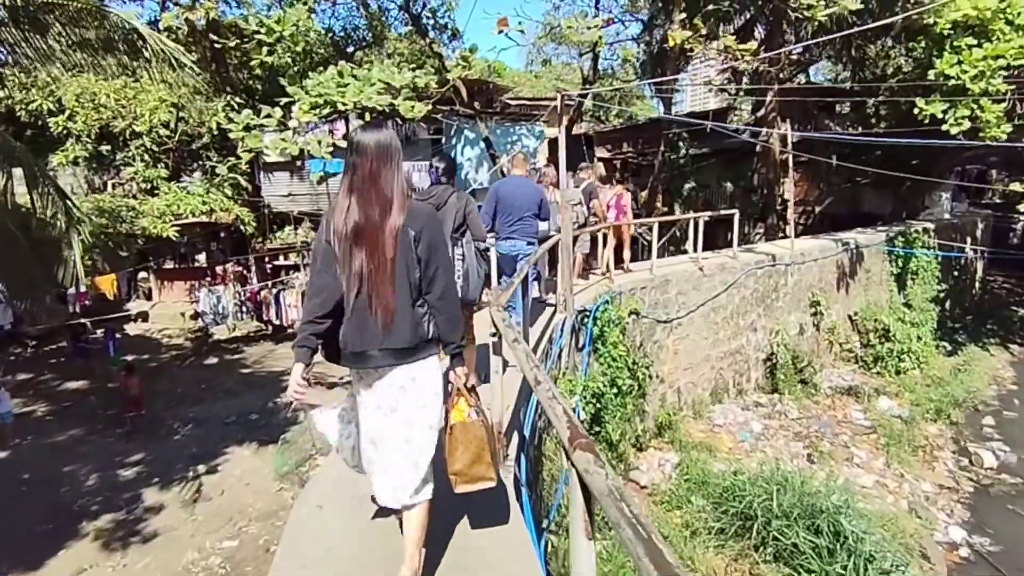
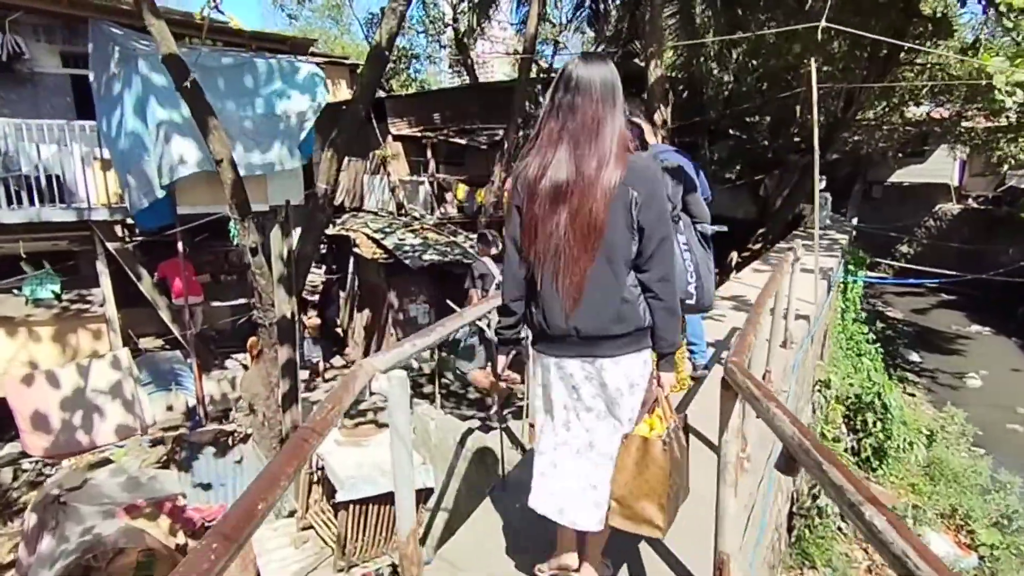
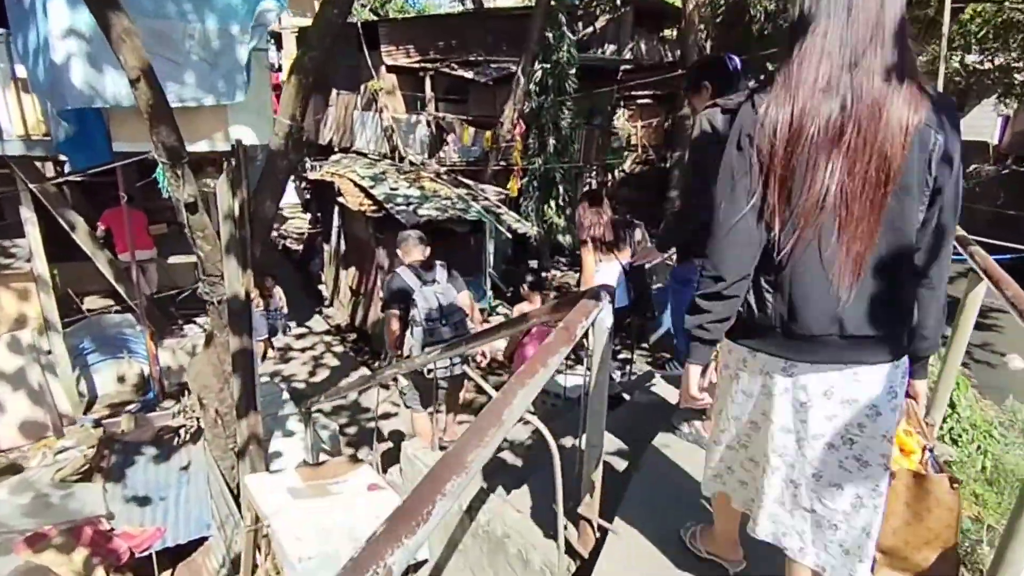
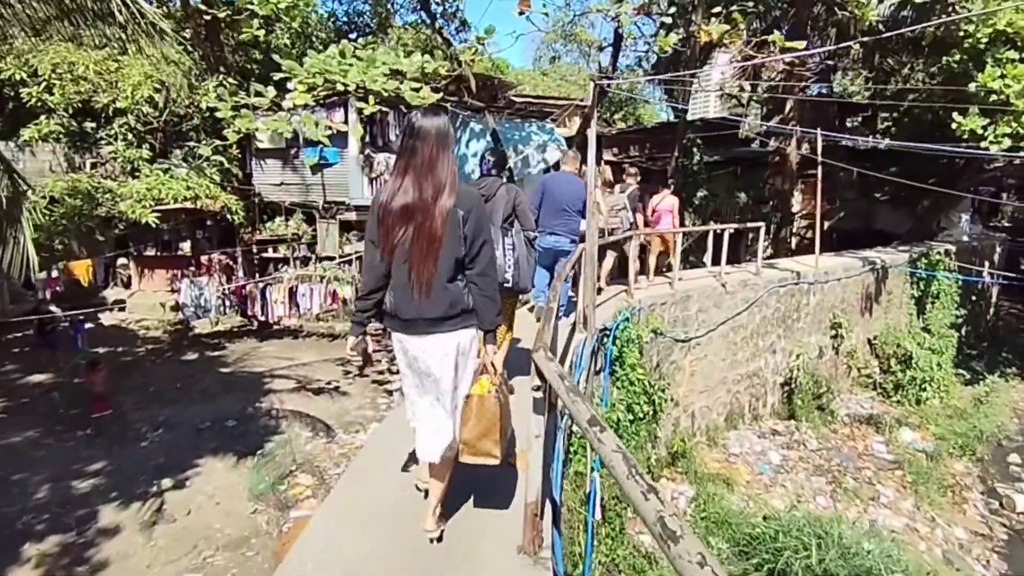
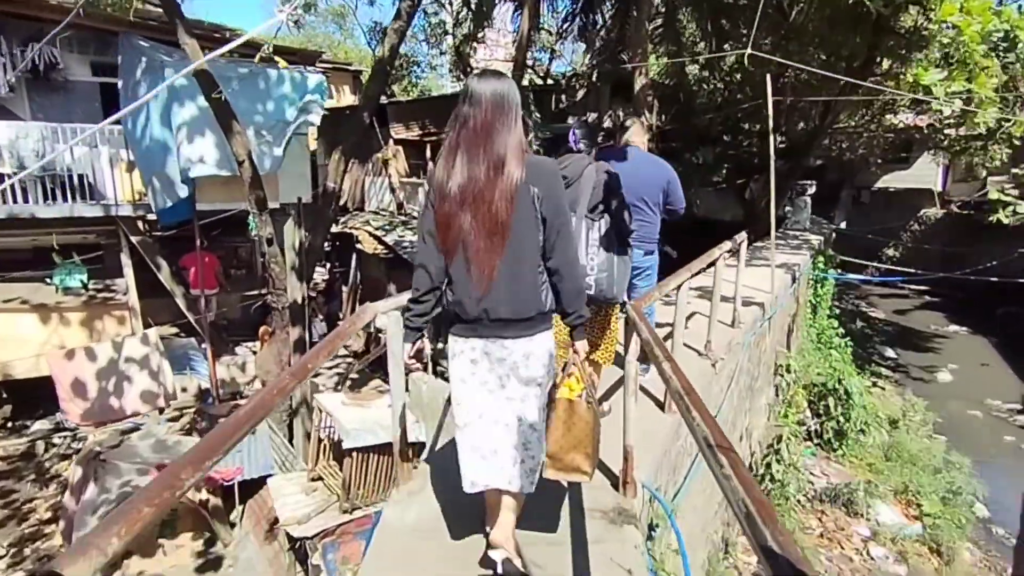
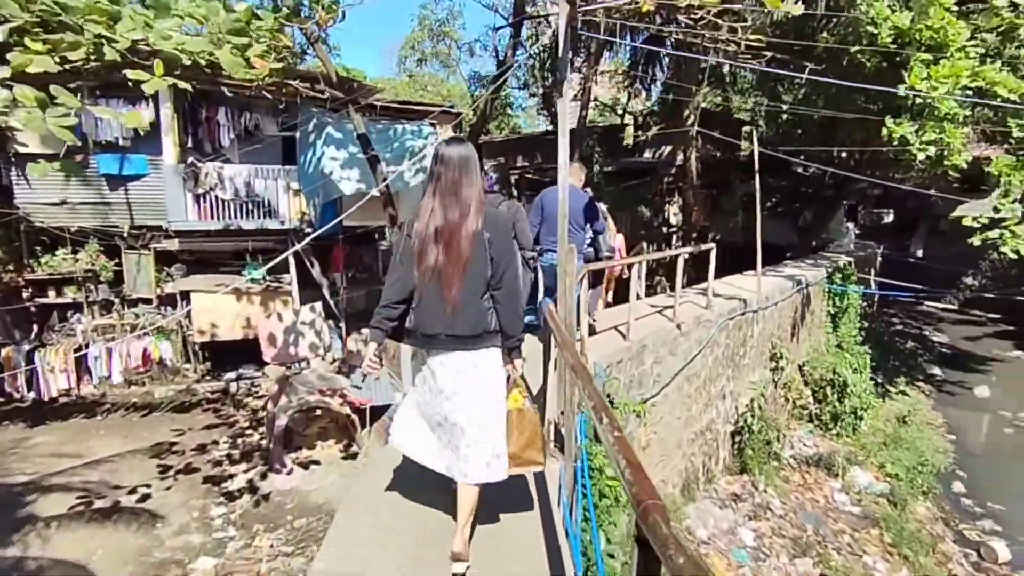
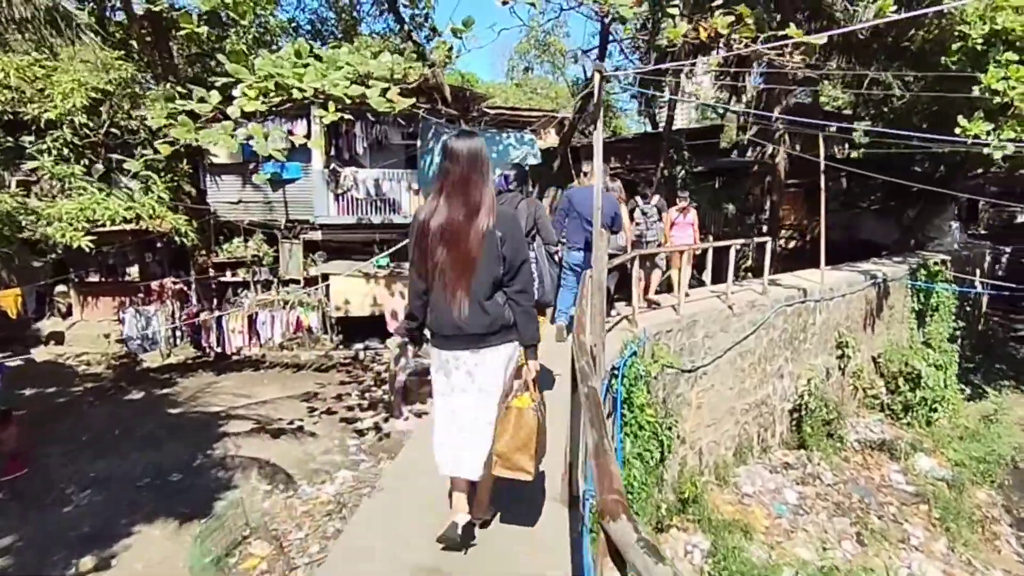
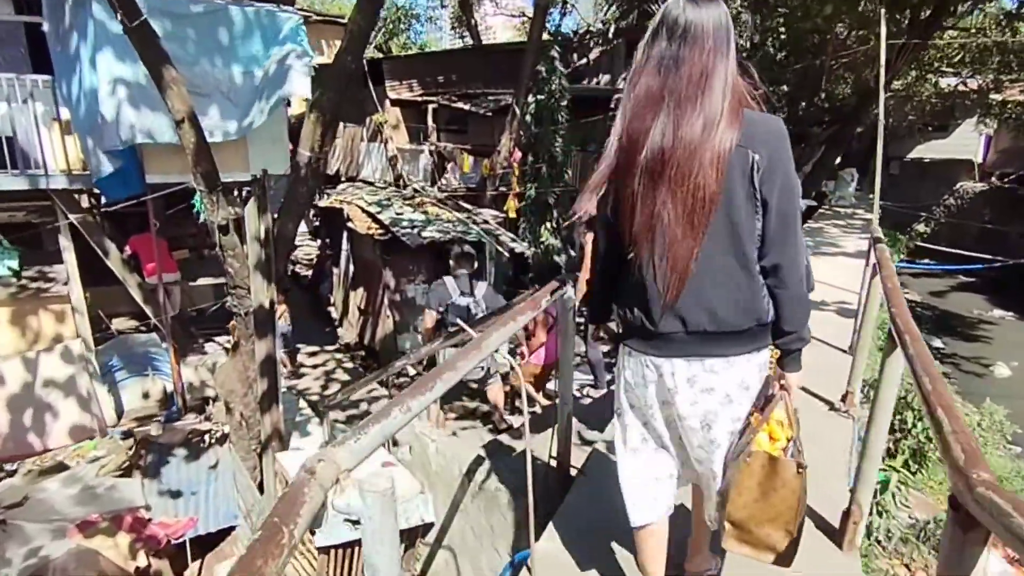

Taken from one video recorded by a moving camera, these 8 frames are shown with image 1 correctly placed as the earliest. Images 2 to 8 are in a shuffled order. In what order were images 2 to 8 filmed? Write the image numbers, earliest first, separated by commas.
4, 7, 6, 5, 2, 8, 3
